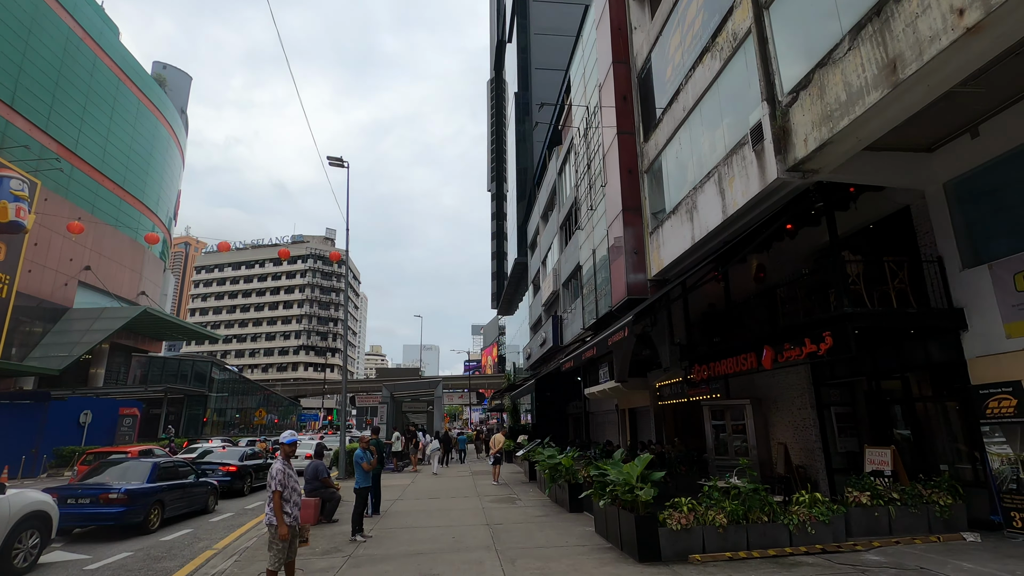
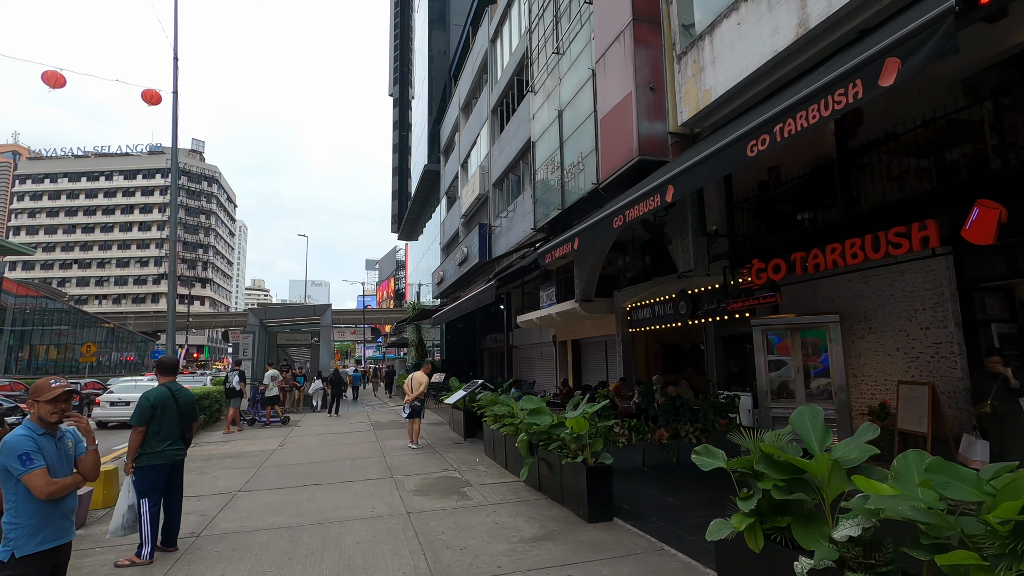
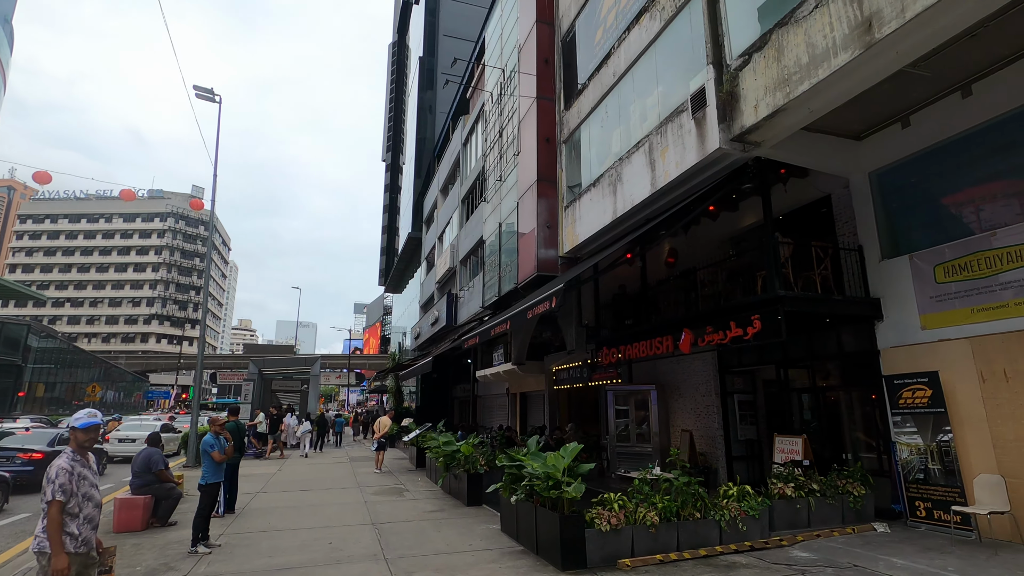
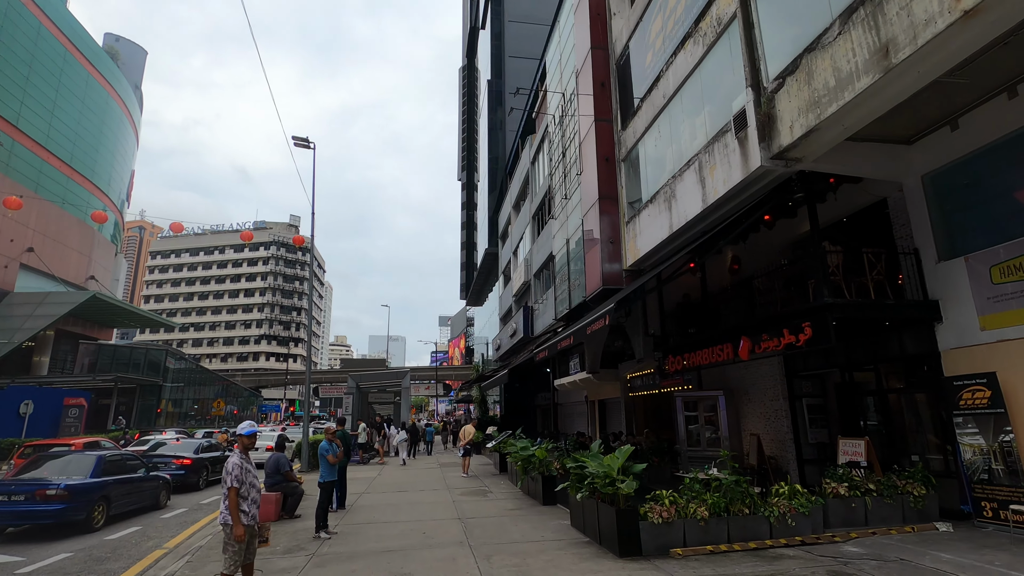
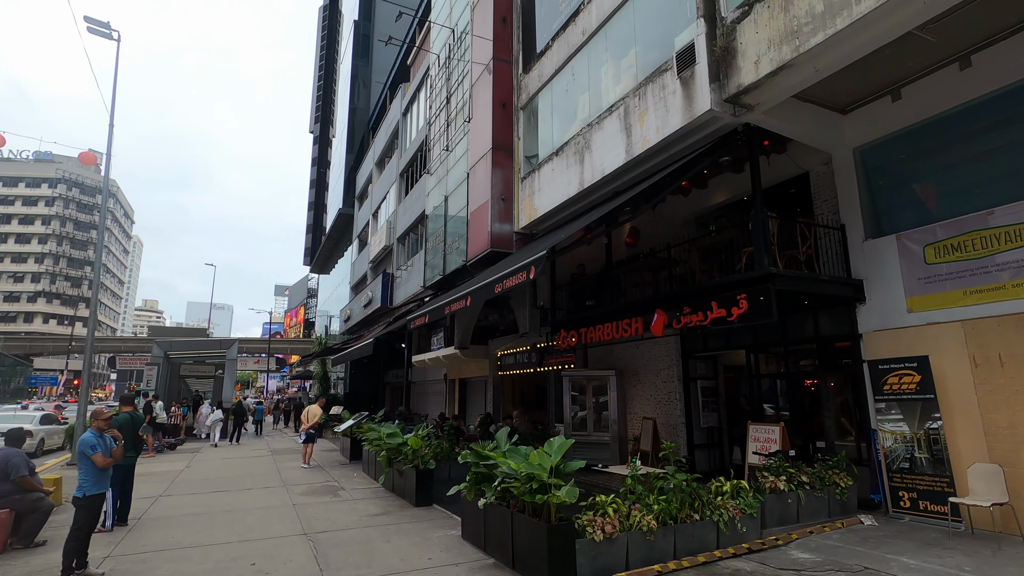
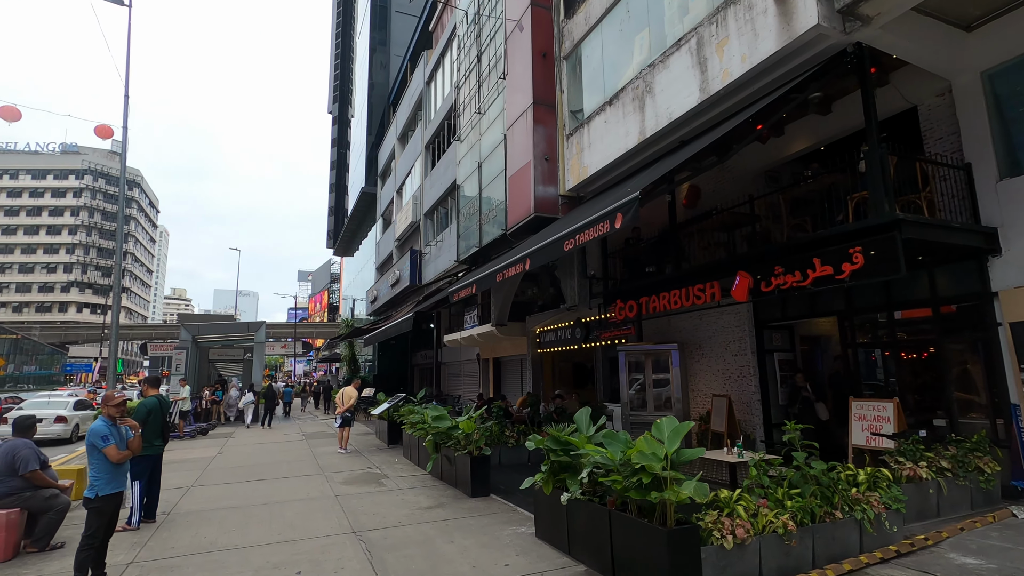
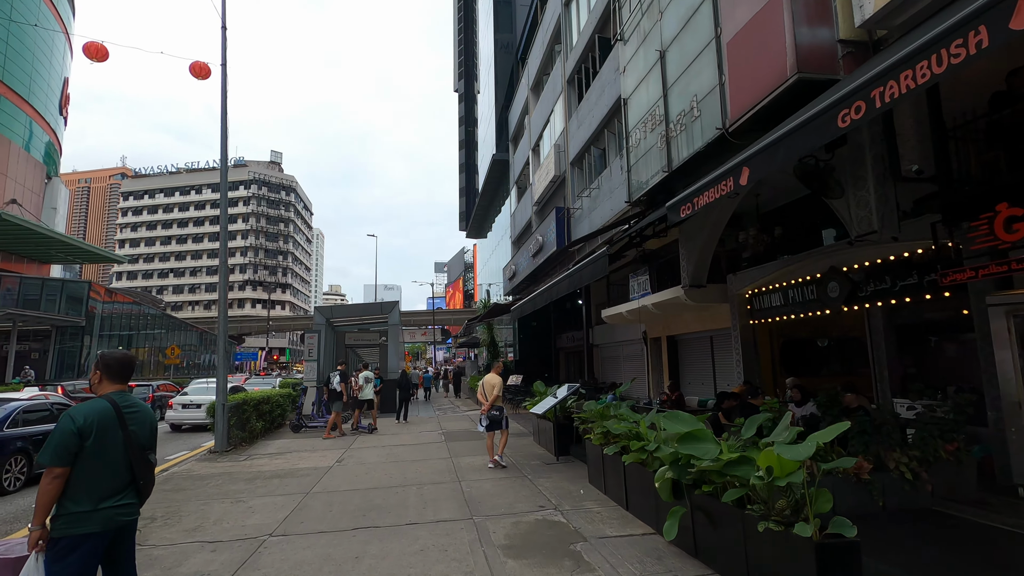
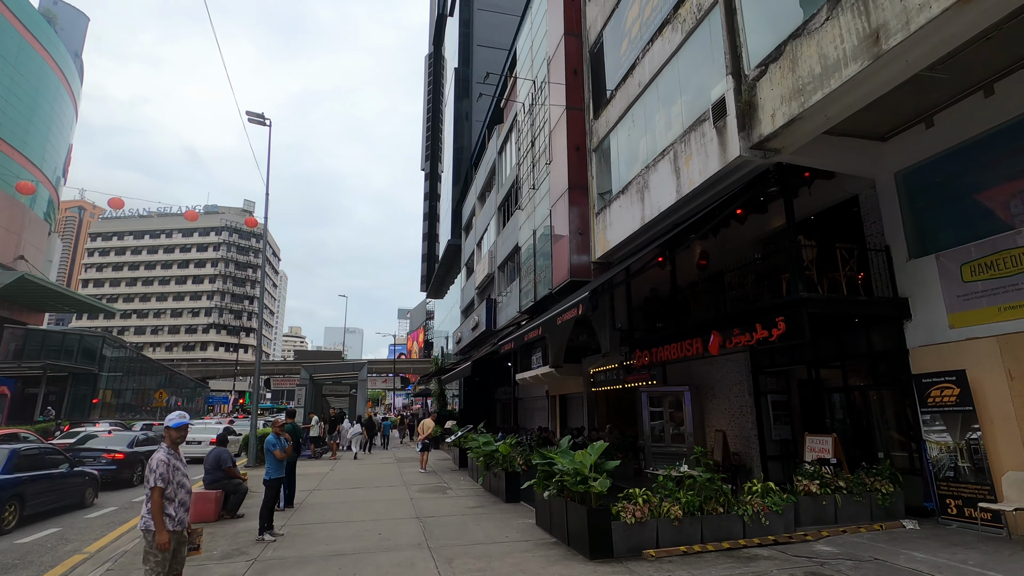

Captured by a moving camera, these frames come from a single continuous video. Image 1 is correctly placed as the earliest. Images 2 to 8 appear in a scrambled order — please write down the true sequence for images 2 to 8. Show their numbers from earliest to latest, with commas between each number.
4, 8, 3, 5, 6, 2, 7
